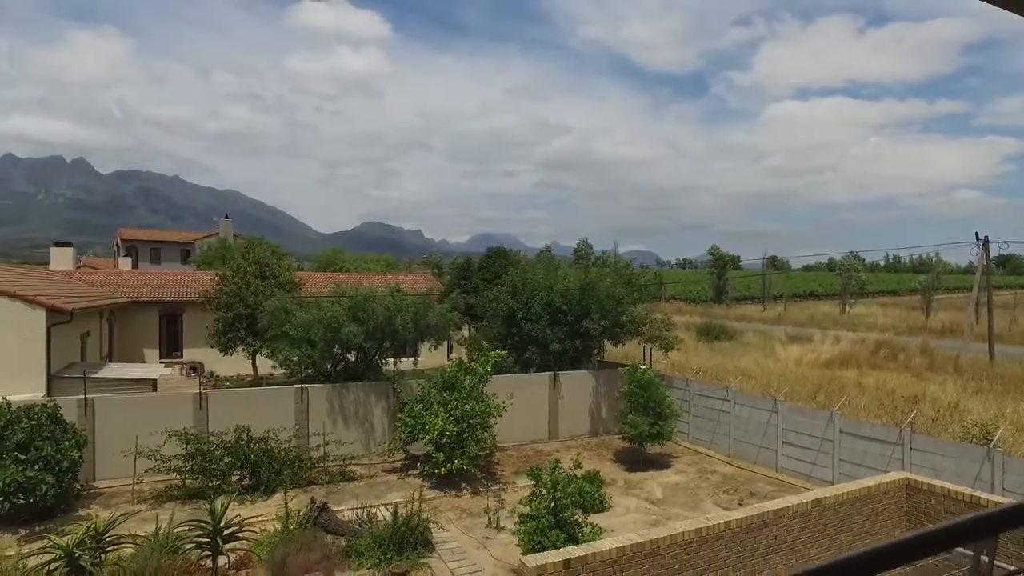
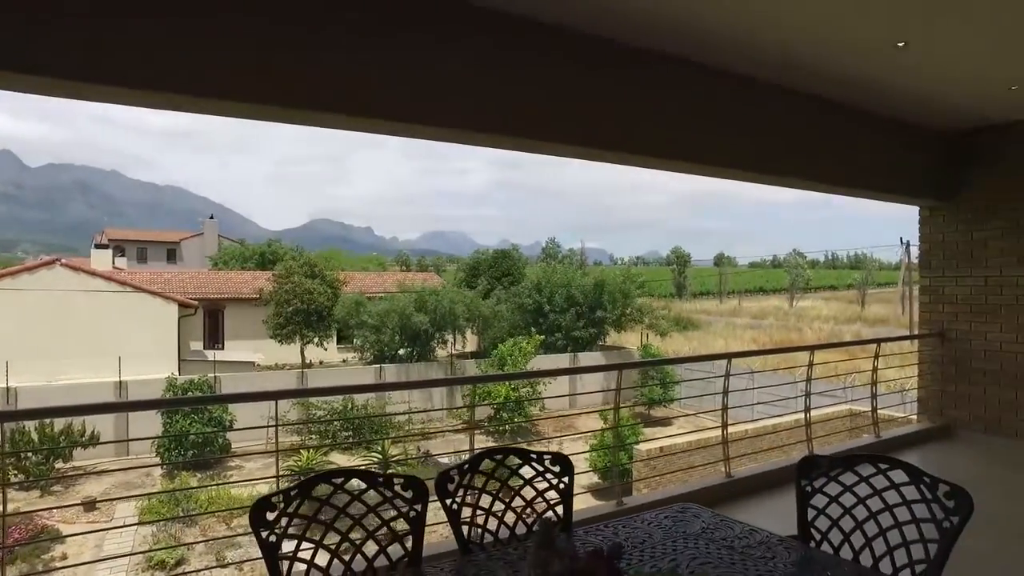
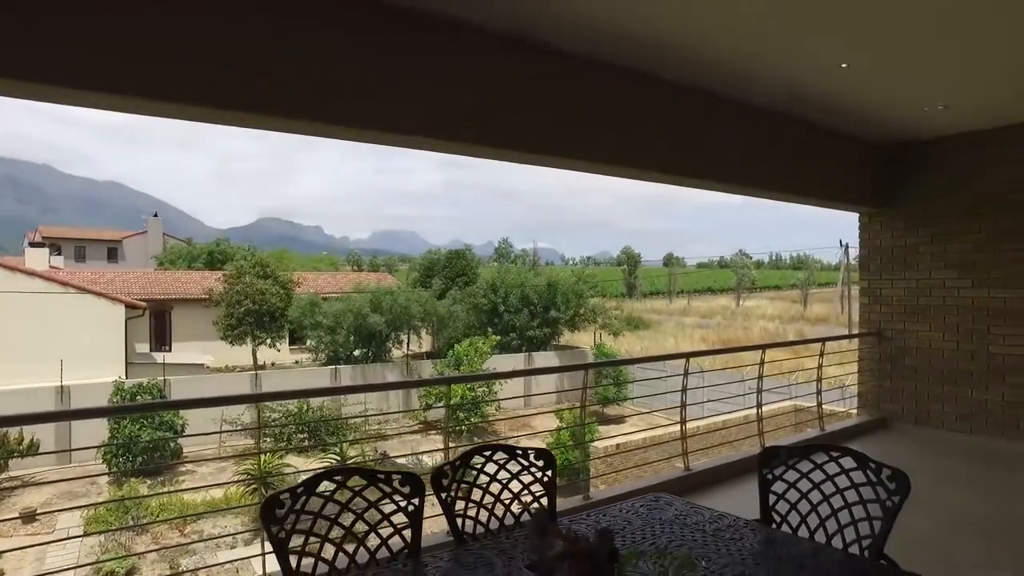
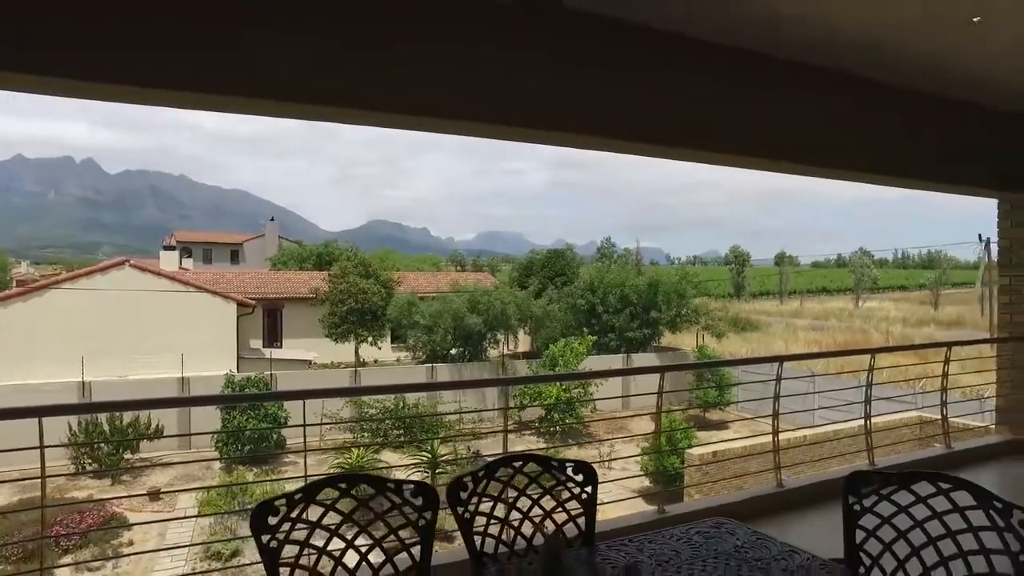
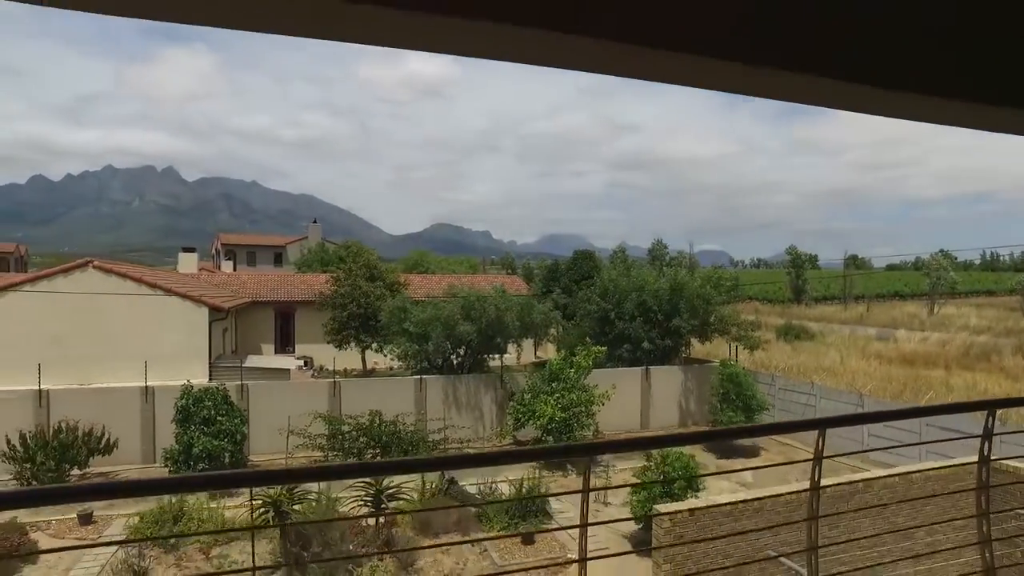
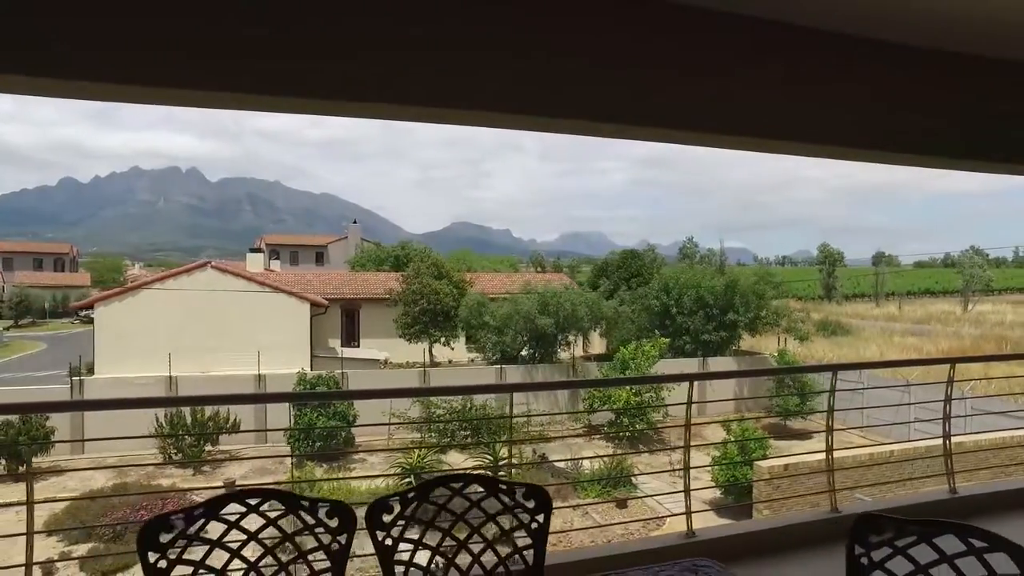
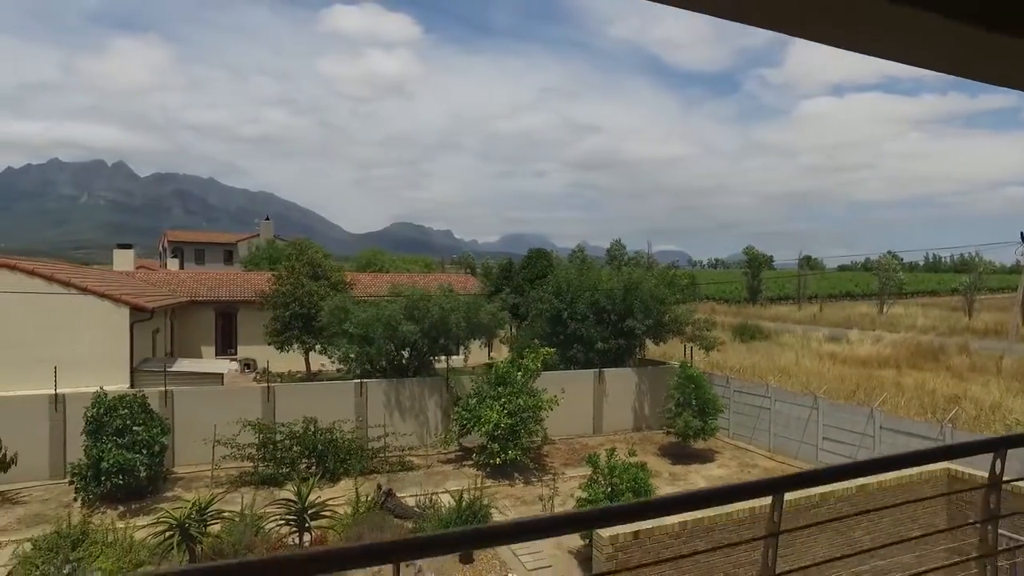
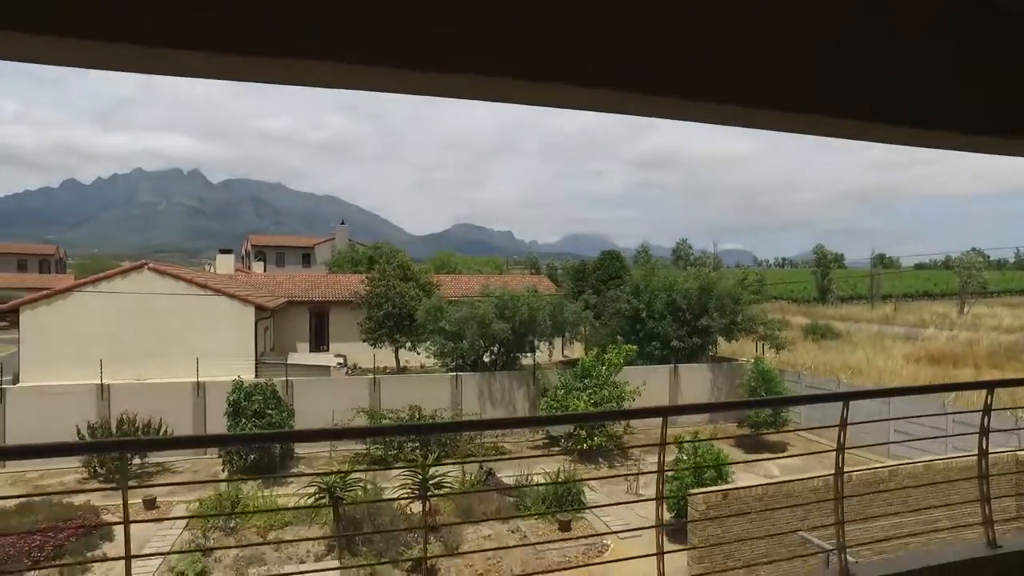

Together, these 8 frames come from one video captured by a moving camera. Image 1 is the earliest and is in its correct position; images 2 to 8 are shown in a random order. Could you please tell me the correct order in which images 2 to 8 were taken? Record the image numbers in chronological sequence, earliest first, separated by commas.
7, 5, 8, 6, 4, 2, 3
